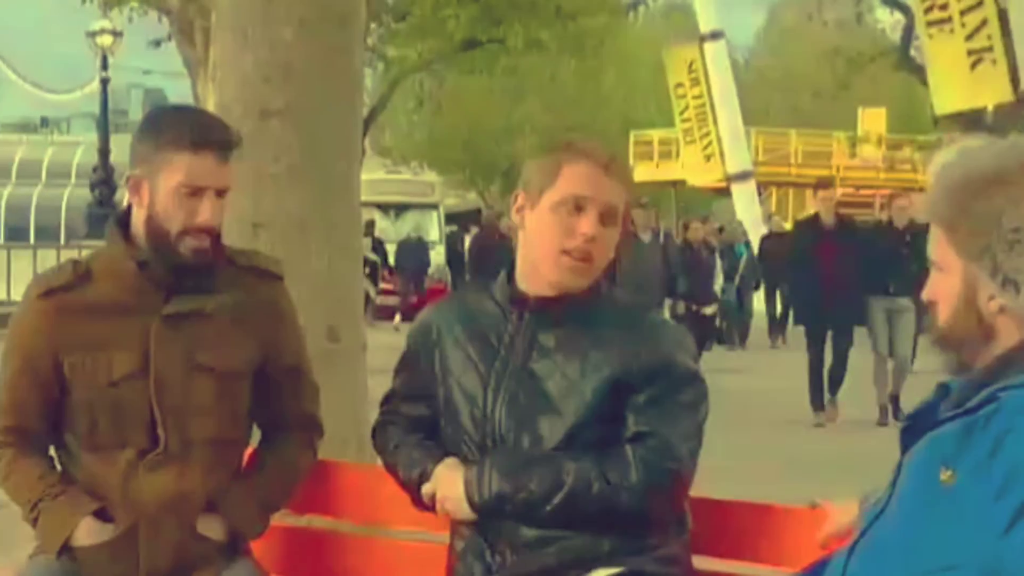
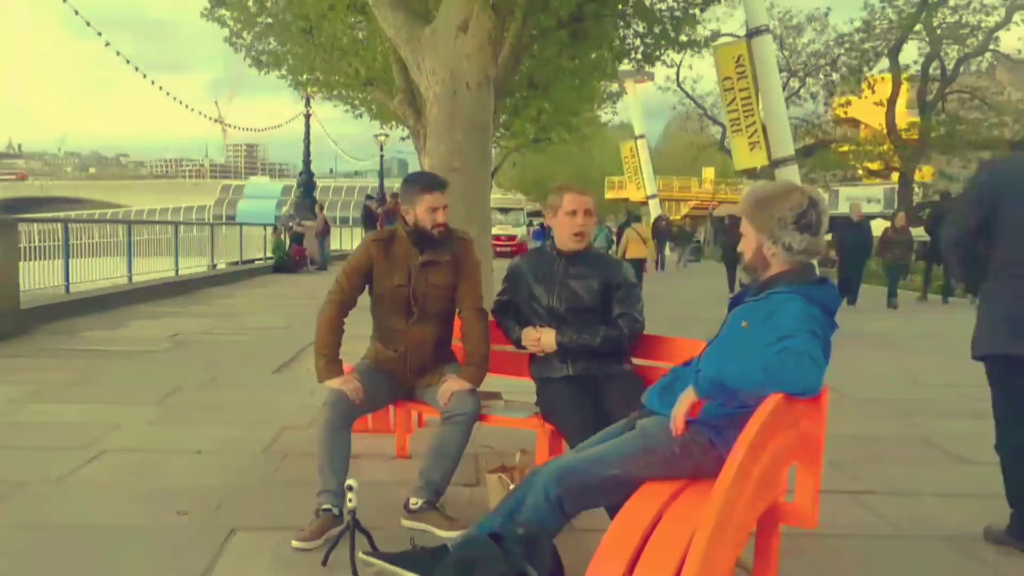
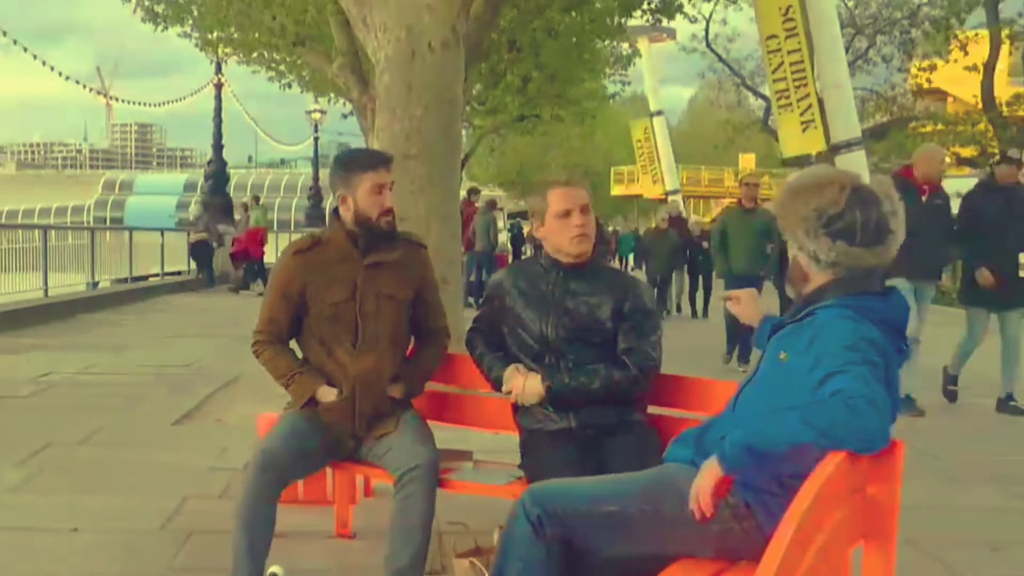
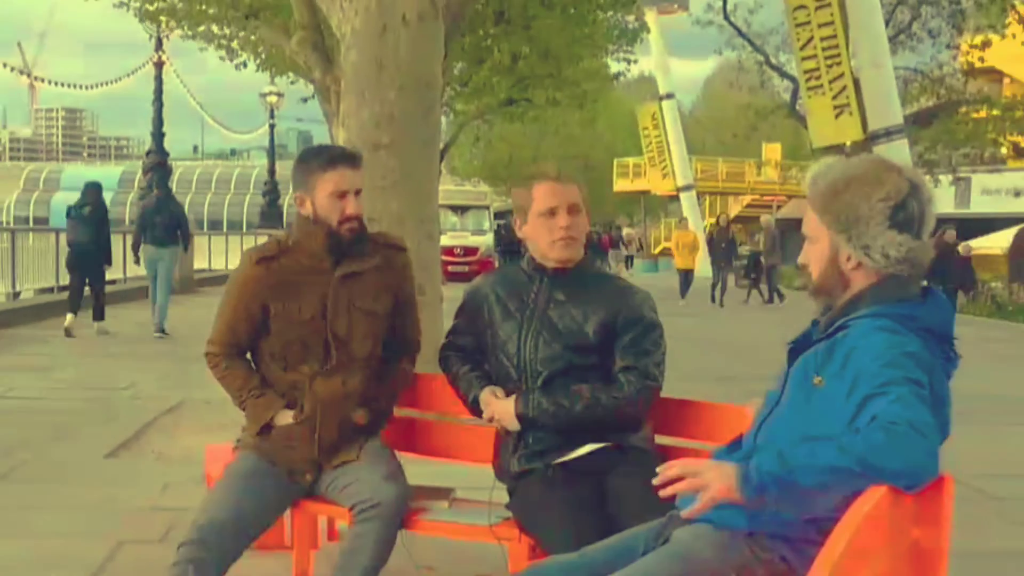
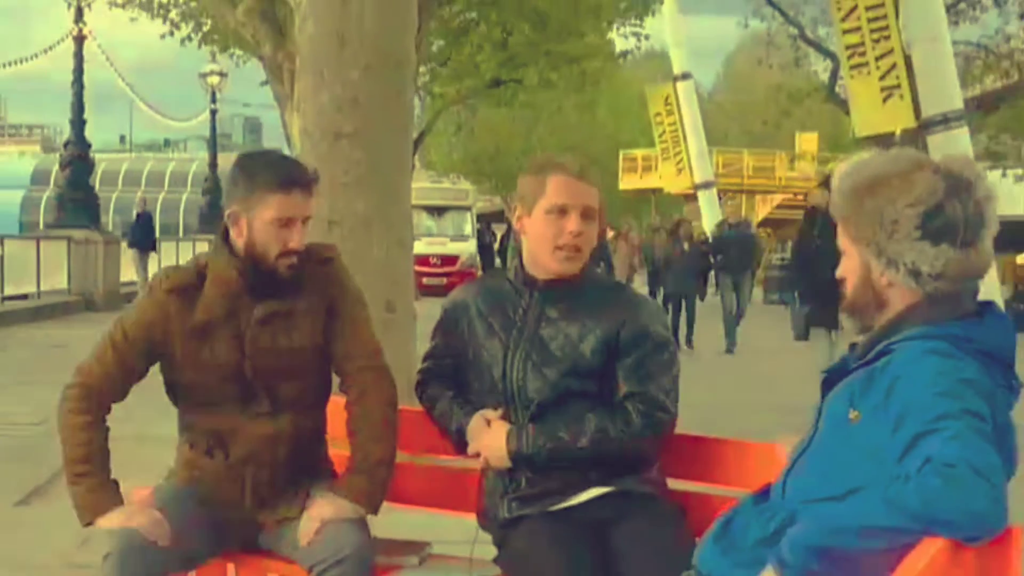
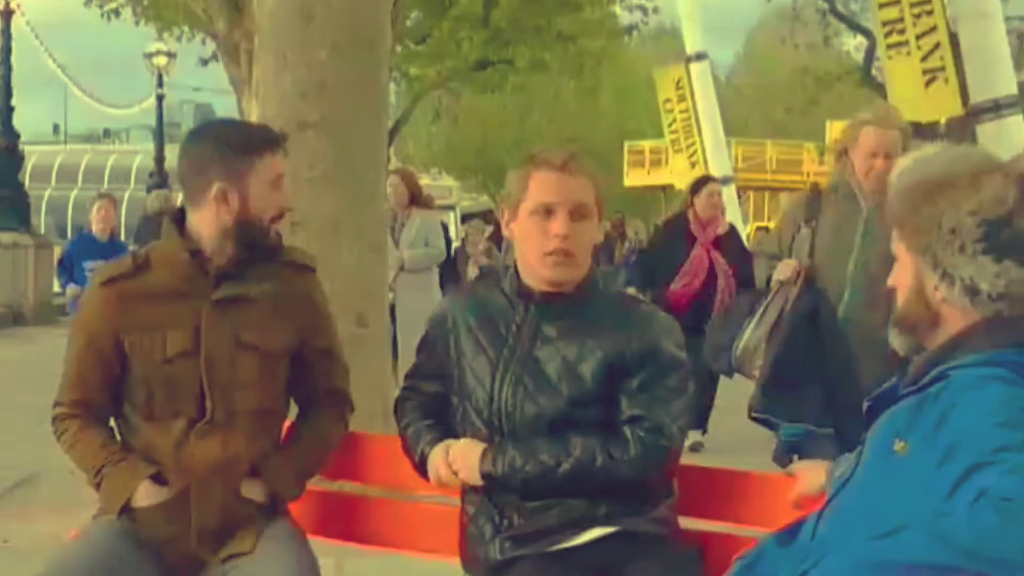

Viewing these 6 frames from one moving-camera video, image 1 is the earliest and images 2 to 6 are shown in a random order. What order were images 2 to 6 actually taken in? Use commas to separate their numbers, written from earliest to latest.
6, 5, 4, 3, 2
